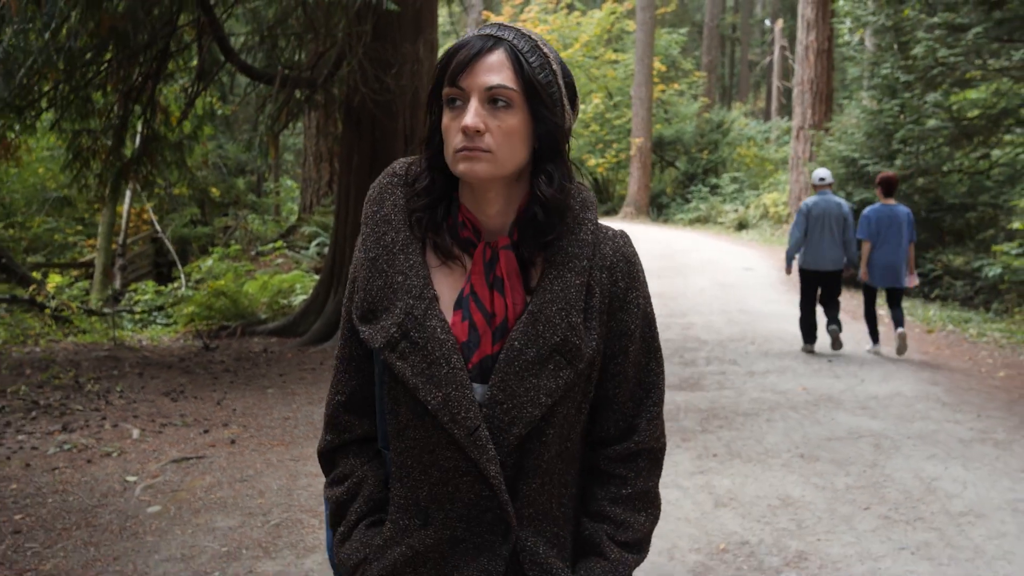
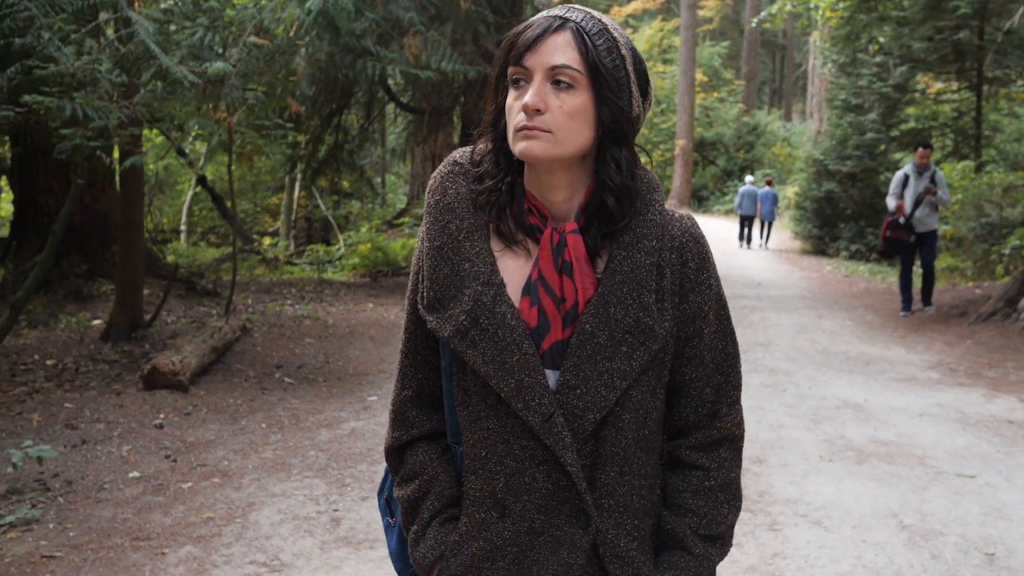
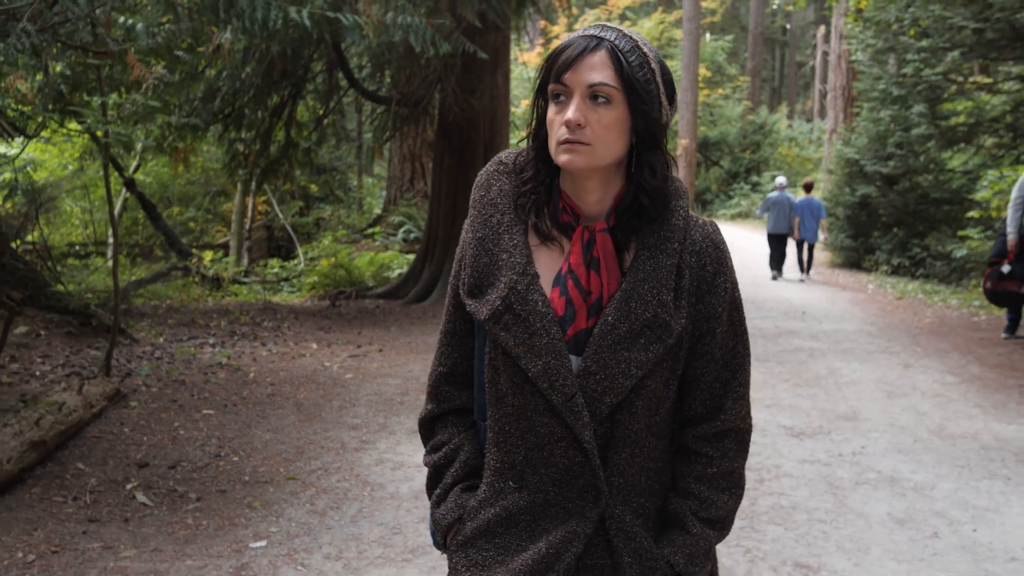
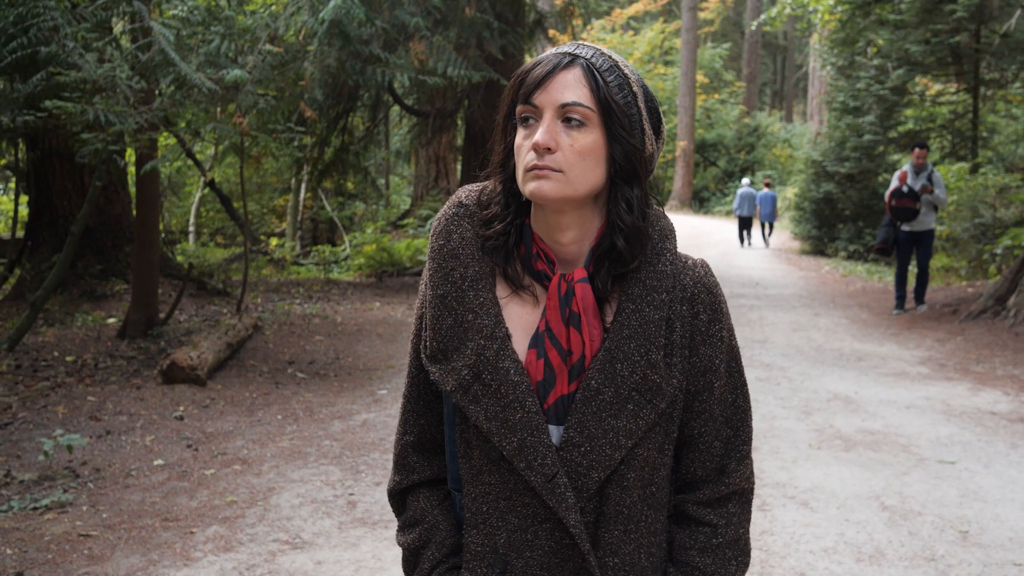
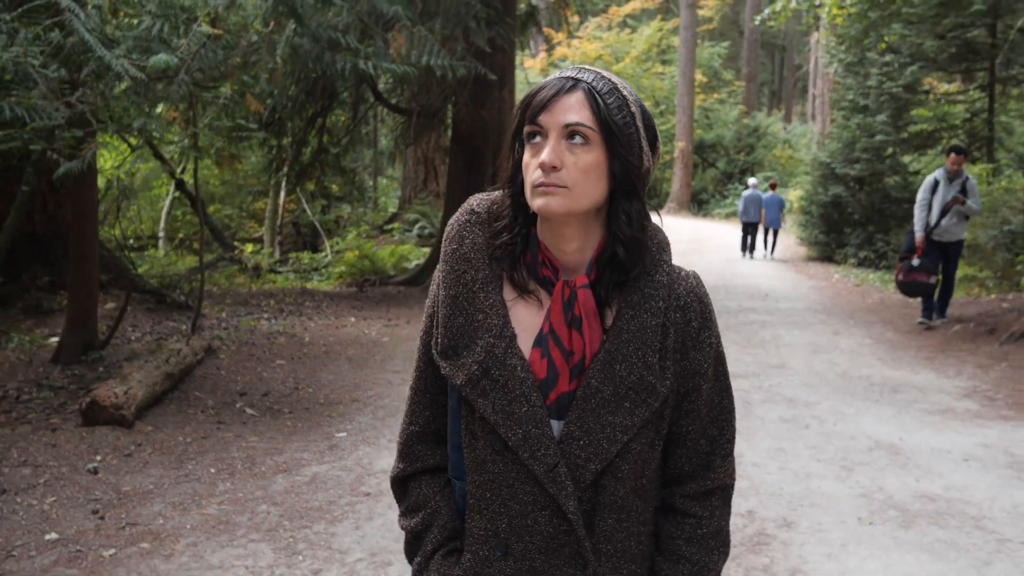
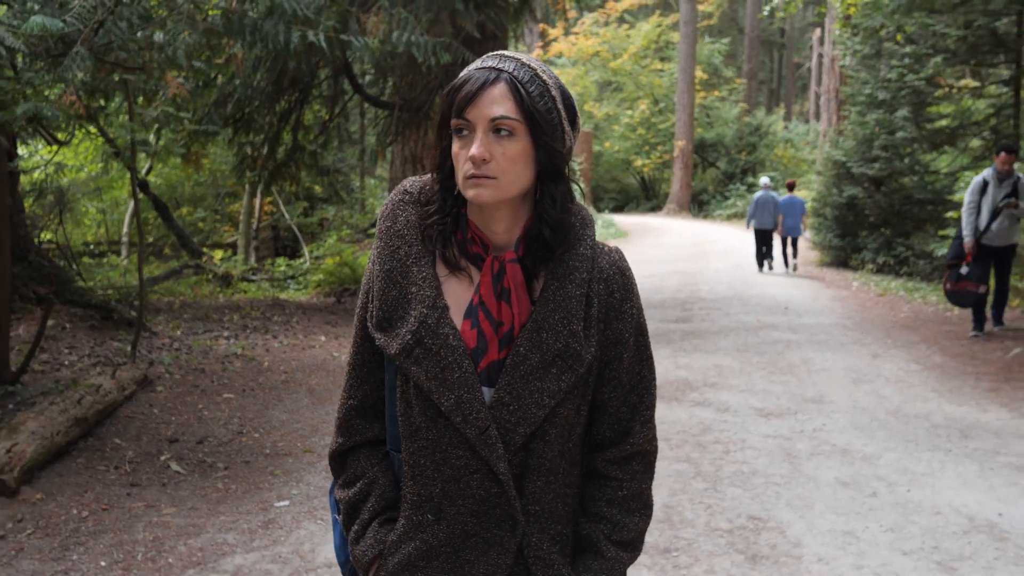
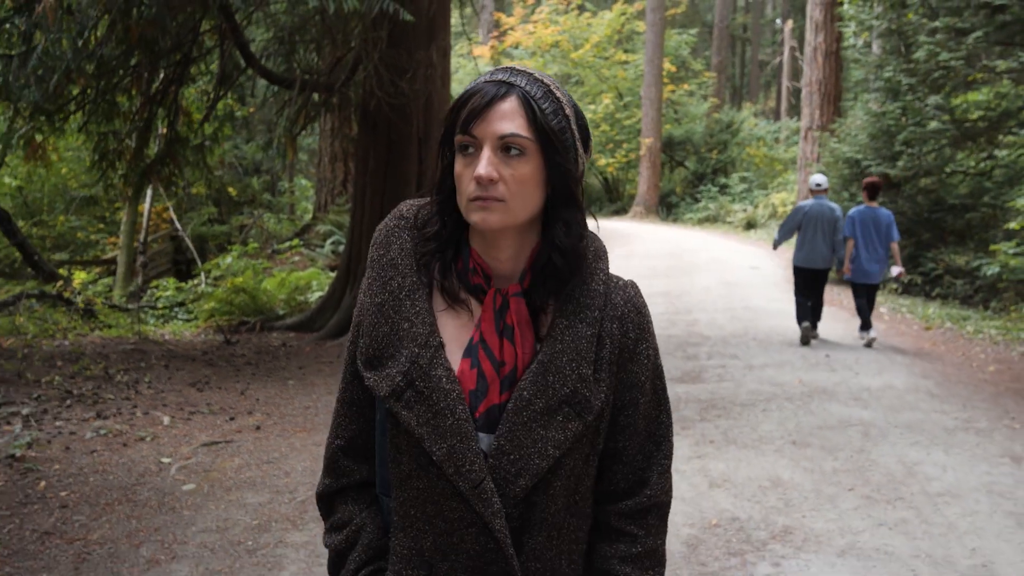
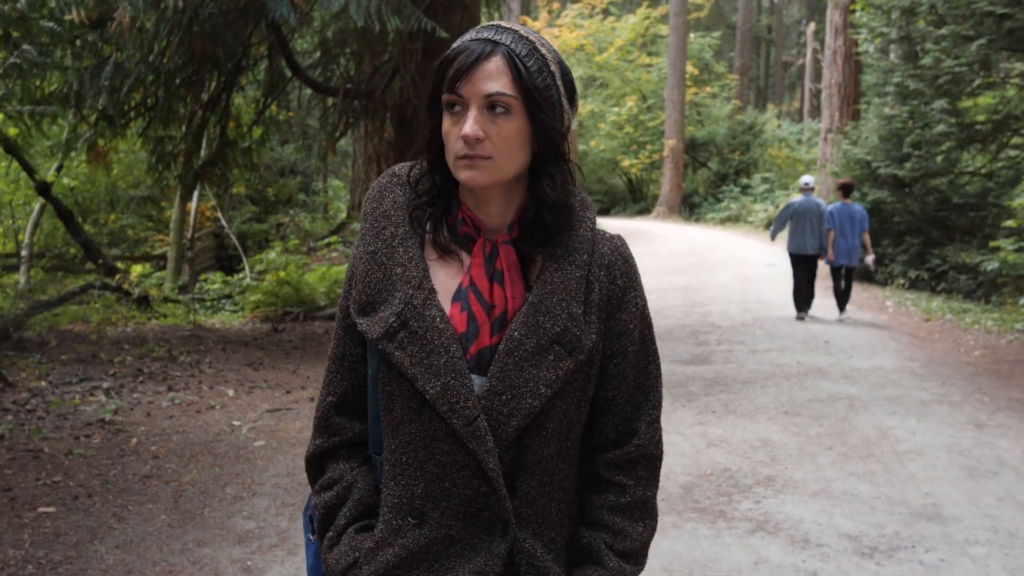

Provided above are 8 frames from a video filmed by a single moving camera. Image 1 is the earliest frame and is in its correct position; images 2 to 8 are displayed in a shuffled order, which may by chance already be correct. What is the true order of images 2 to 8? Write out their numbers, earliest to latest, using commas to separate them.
7, 8, 3, 6, 5, 2, 4
